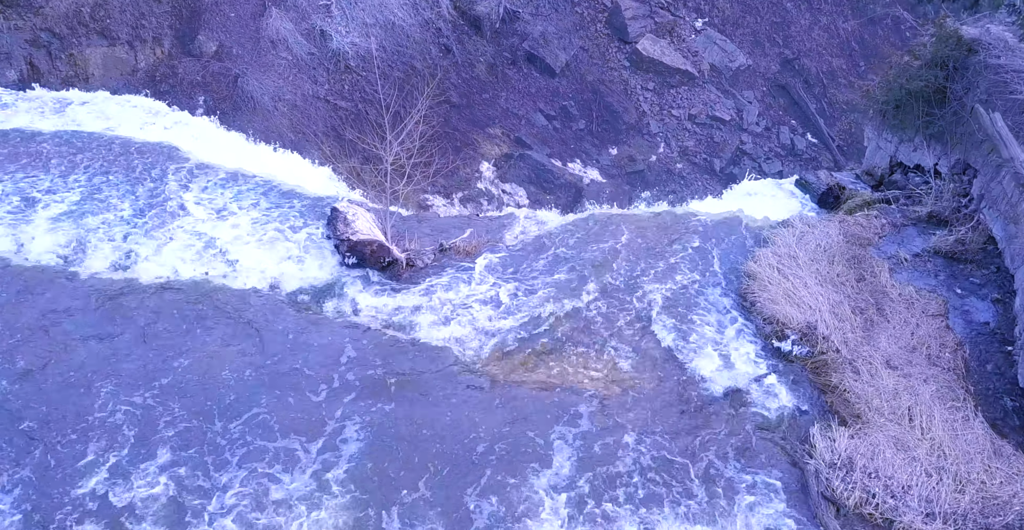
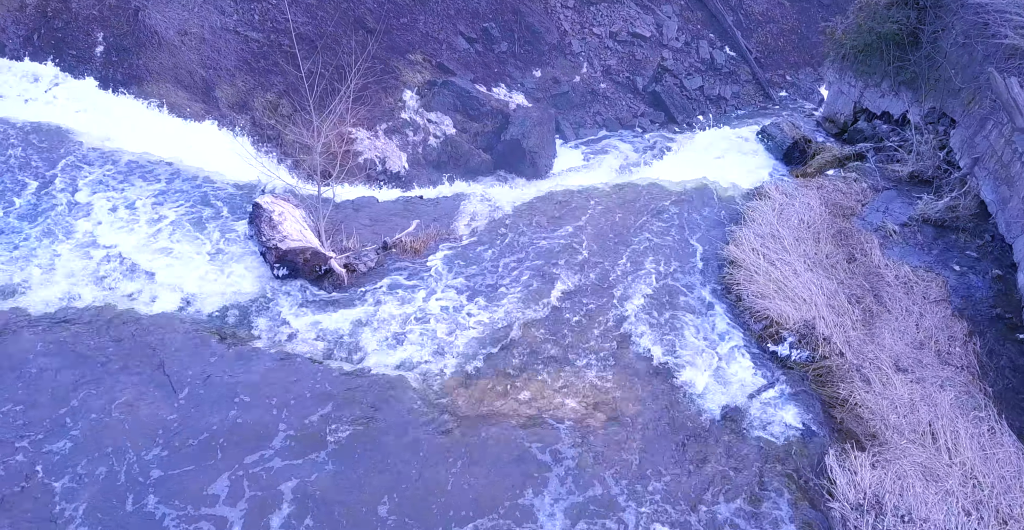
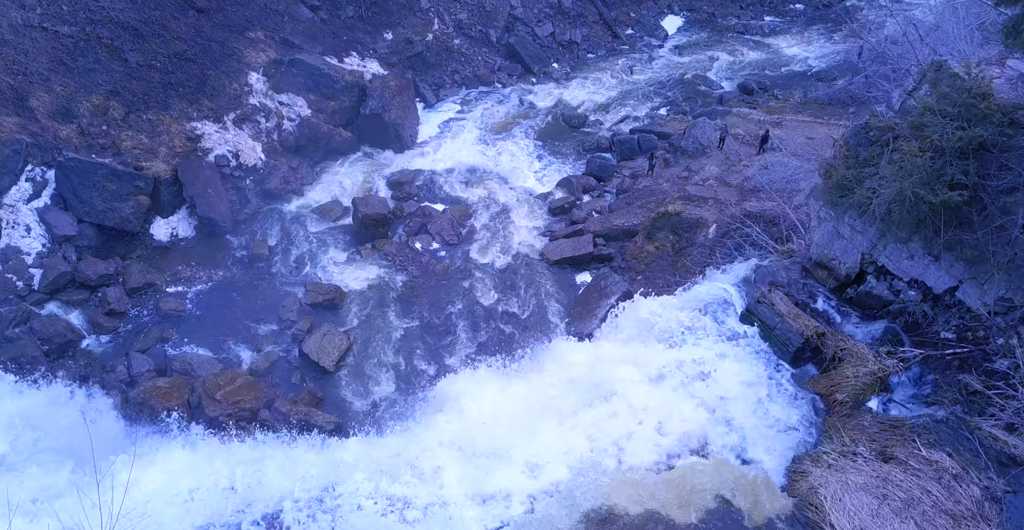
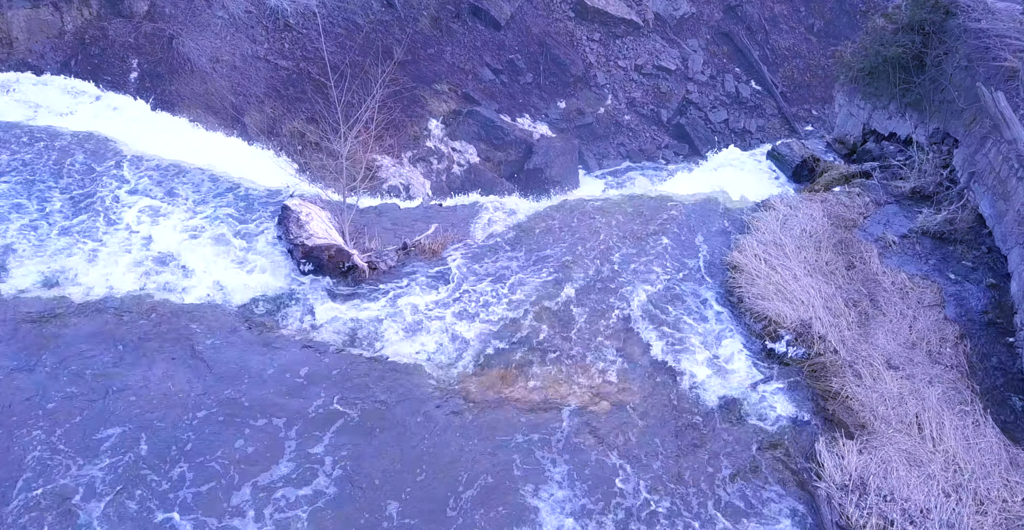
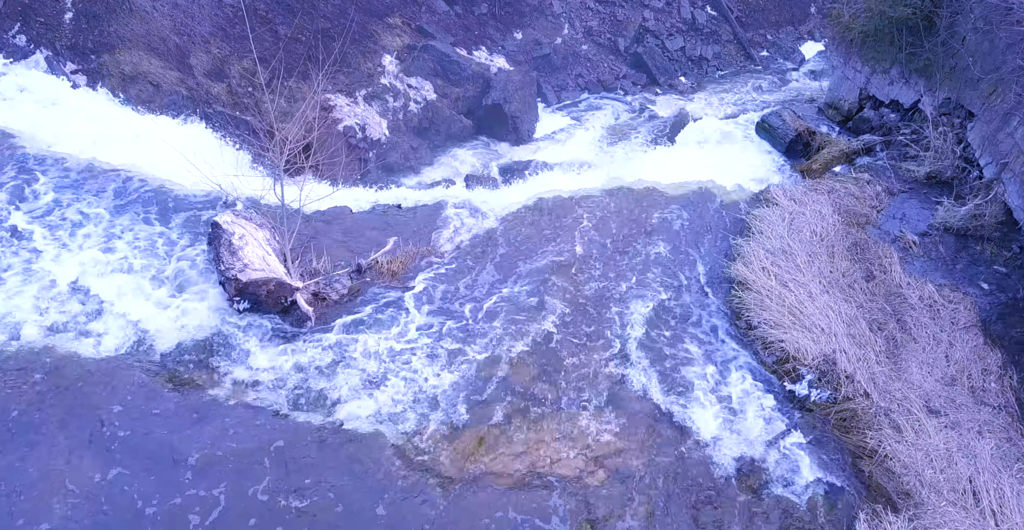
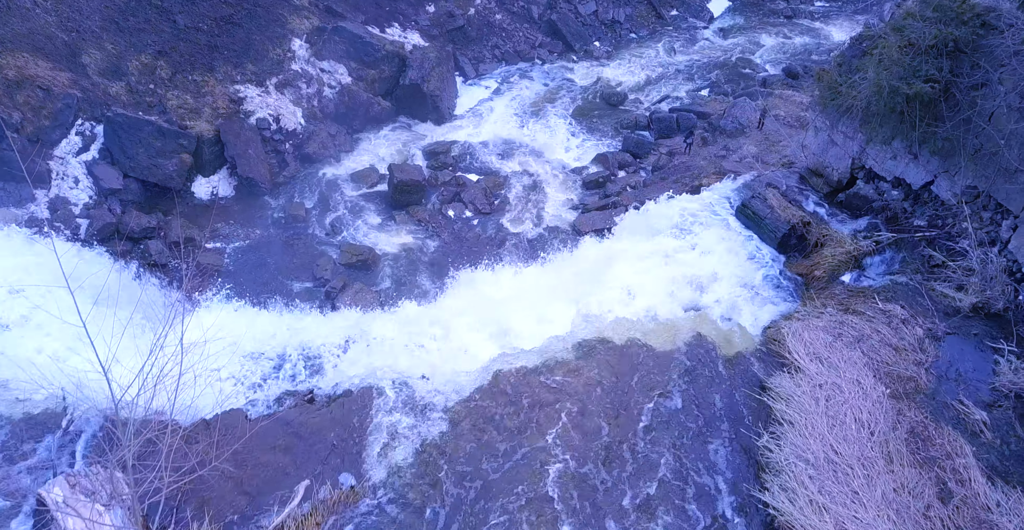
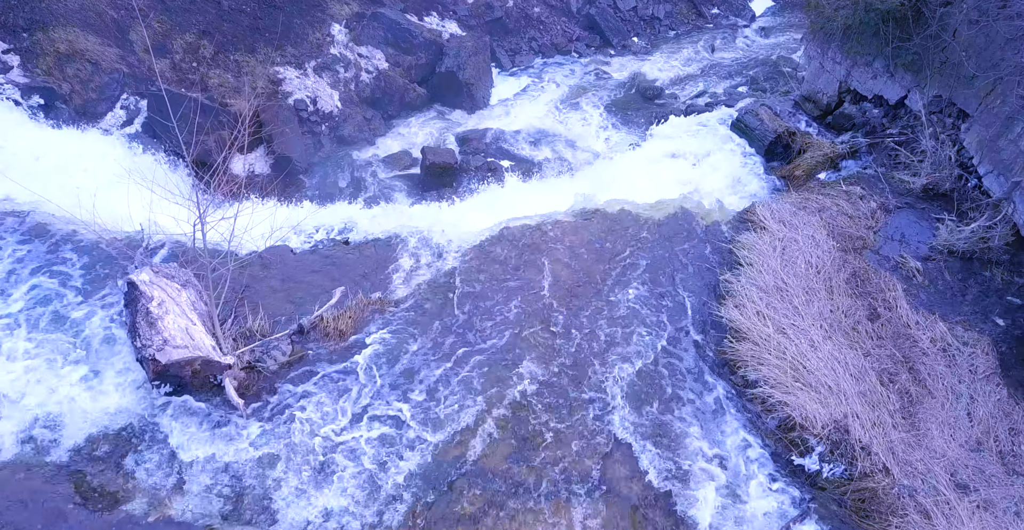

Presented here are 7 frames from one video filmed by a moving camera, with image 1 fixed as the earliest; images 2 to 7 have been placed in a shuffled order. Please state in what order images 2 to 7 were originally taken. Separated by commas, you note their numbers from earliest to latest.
4, 2, 5, 7, 6, 3
